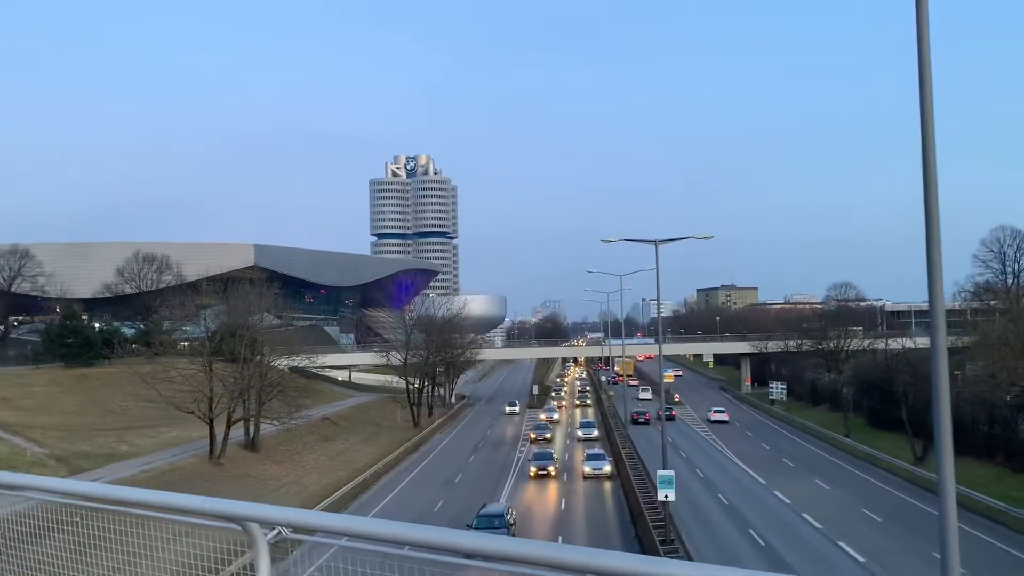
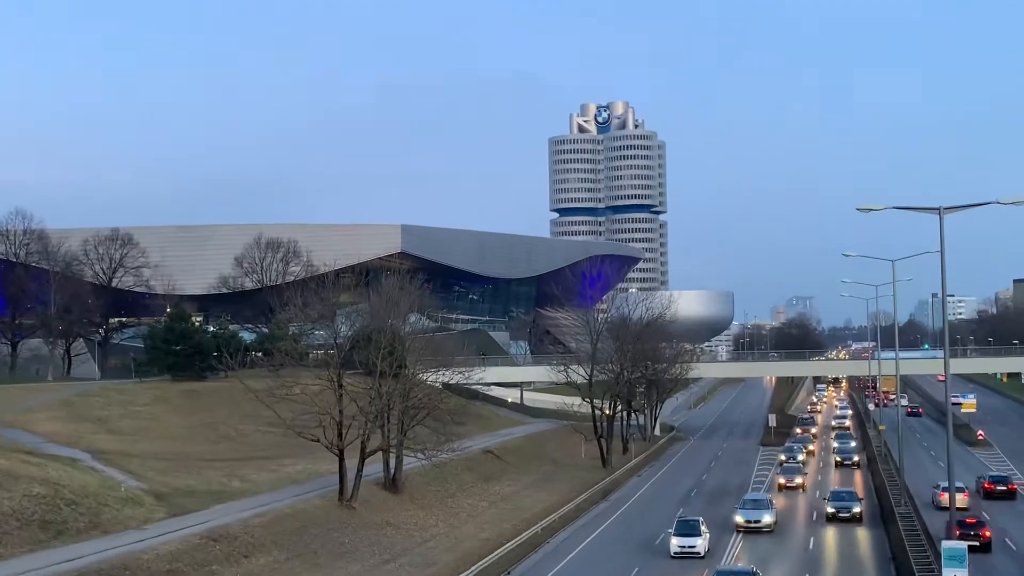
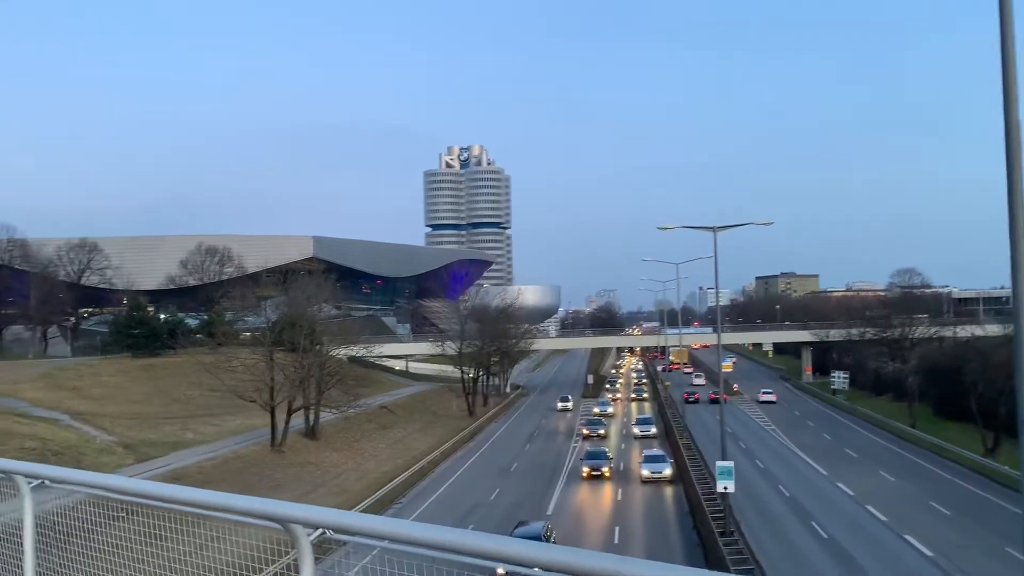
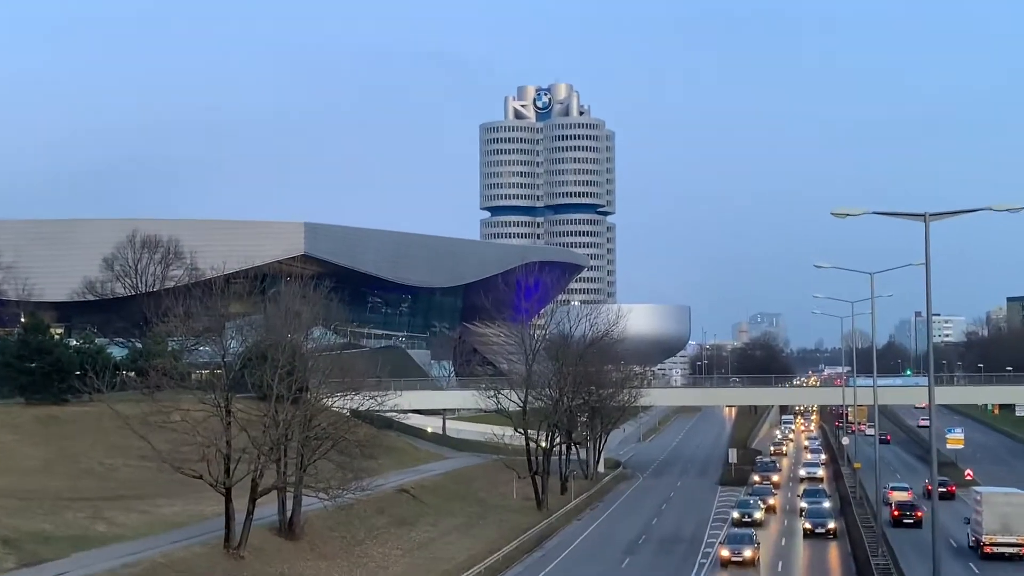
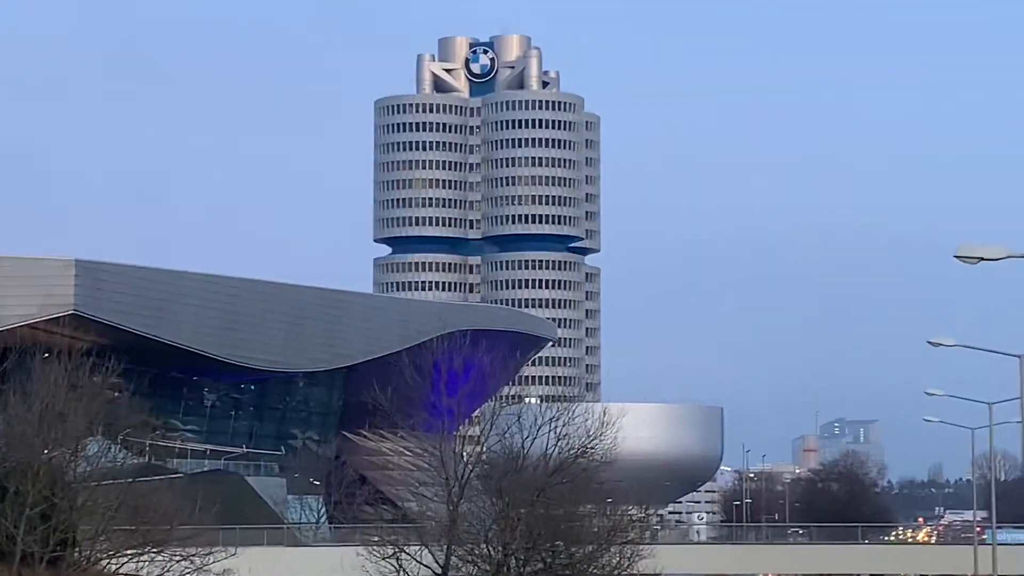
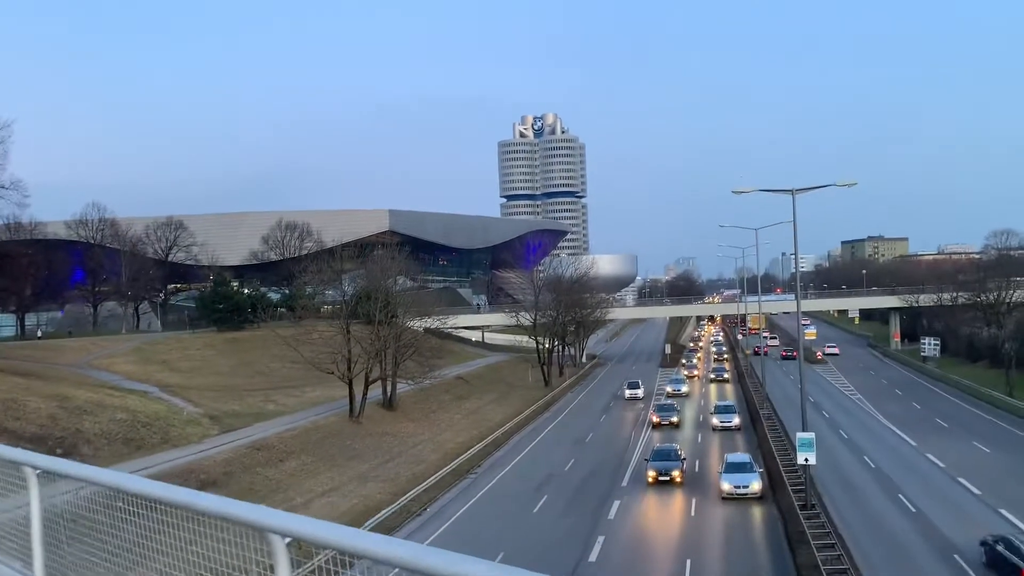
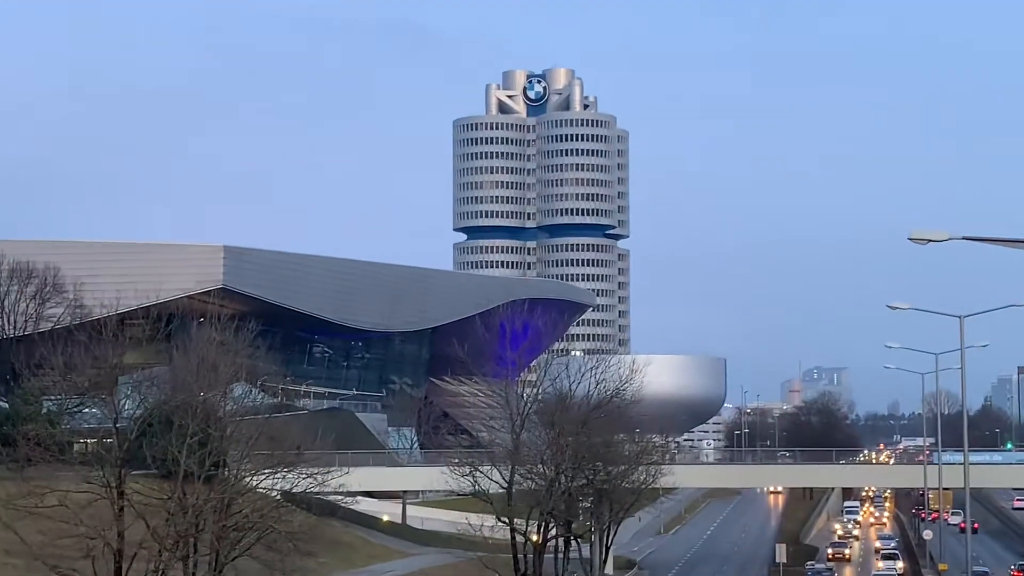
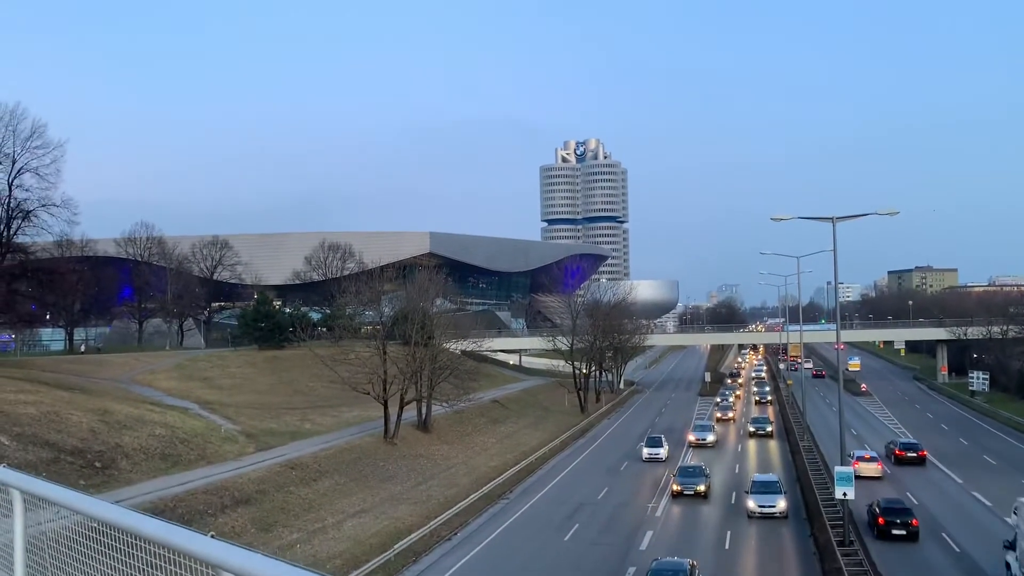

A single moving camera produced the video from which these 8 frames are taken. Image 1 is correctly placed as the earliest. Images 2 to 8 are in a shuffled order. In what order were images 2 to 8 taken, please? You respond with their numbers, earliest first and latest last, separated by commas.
3, 6, 8, 2, 4, 7, 5
